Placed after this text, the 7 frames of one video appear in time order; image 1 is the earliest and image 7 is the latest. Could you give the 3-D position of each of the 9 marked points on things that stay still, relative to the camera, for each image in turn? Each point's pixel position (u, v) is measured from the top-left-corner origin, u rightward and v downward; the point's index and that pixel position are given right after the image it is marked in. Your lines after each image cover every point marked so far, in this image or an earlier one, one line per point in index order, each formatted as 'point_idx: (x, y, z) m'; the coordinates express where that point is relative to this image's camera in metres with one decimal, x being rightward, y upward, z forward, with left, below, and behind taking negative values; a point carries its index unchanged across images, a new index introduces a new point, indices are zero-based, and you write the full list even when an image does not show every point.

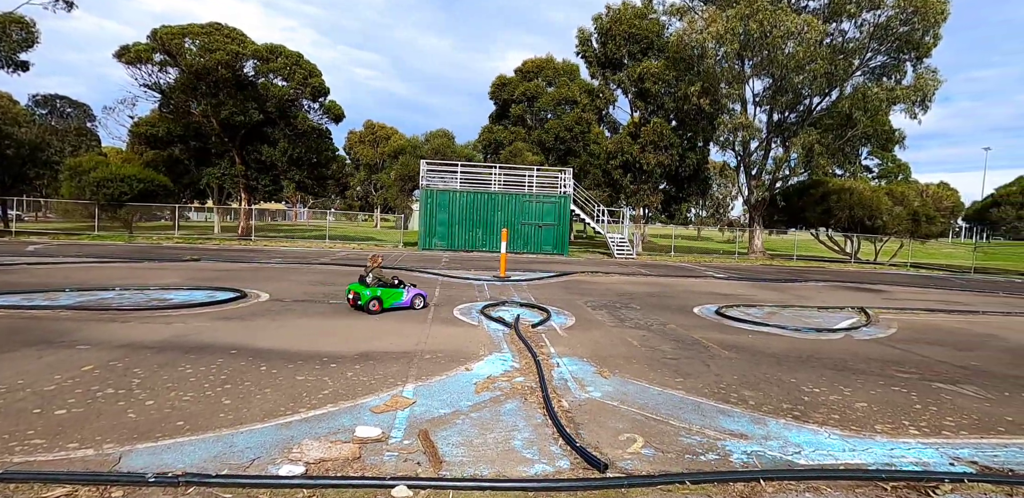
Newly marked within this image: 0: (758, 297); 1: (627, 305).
0: (+5.8, -1.1, +11.9) m
1: (+2.2, -1.1, +9.7) m
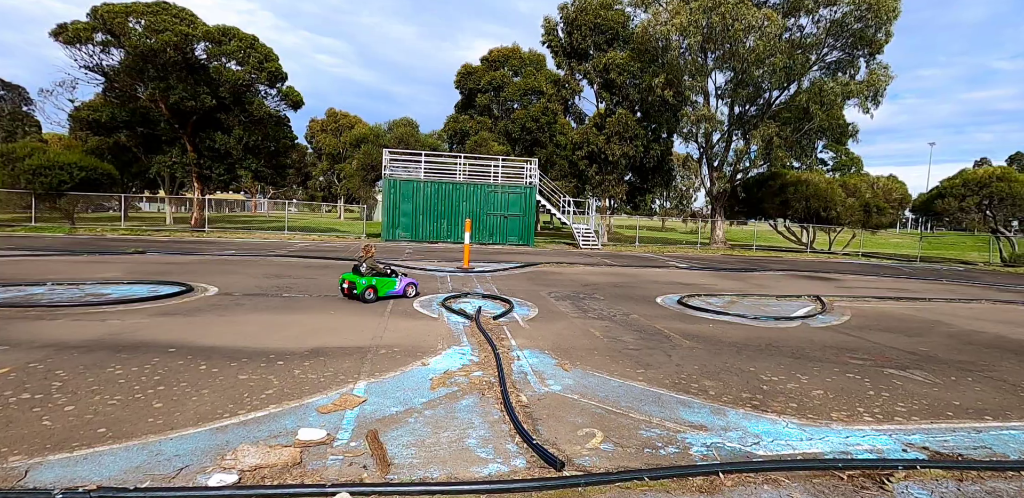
0: (+5.0, -0.9, +12.1) m
1: (+1.5, -0.9, +9.7) m
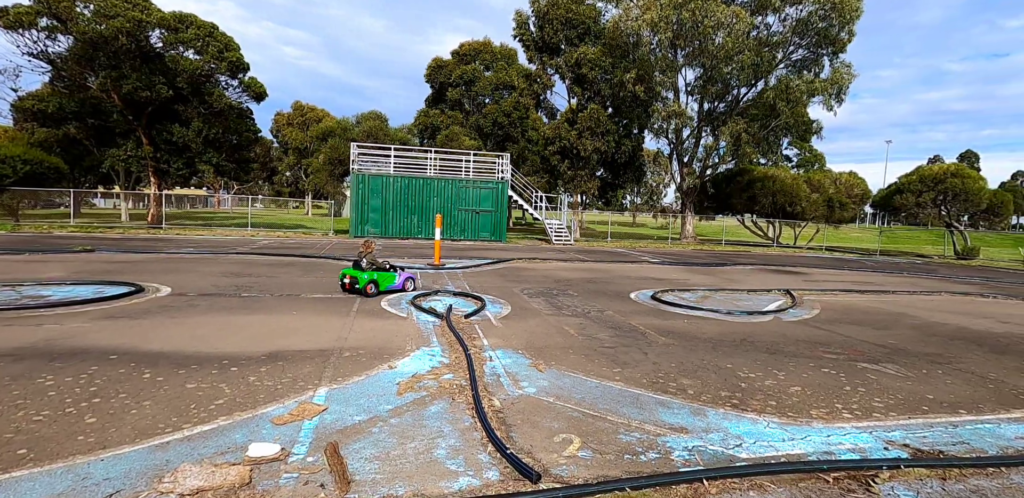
0: (+4.3, -0.8, +12.1) m
1: (+1.0, -0.8, +9.5) m
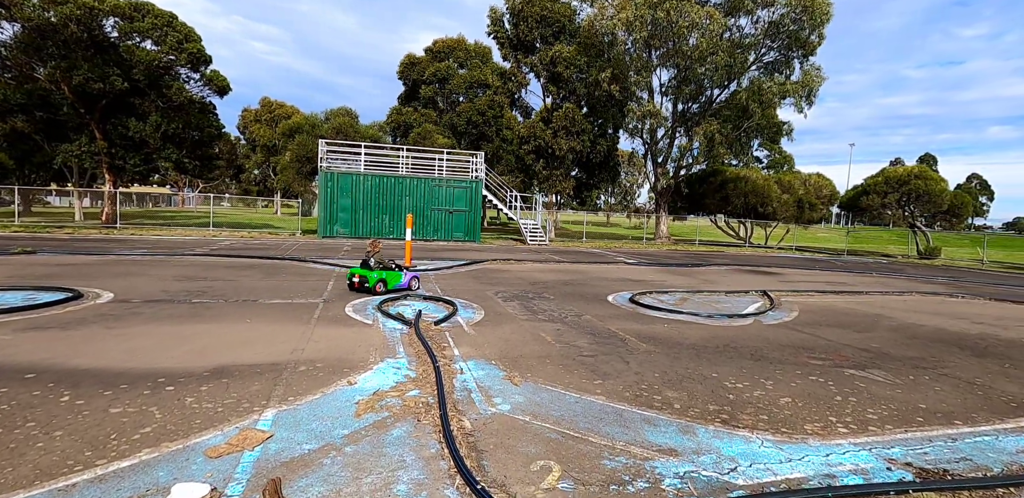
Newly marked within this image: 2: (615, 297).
0: (+3.7, -0.8, +11.9) m
1: (+0.5, -0.8, +9.2) m
2: (+2.0, -0.9, +9.5) m
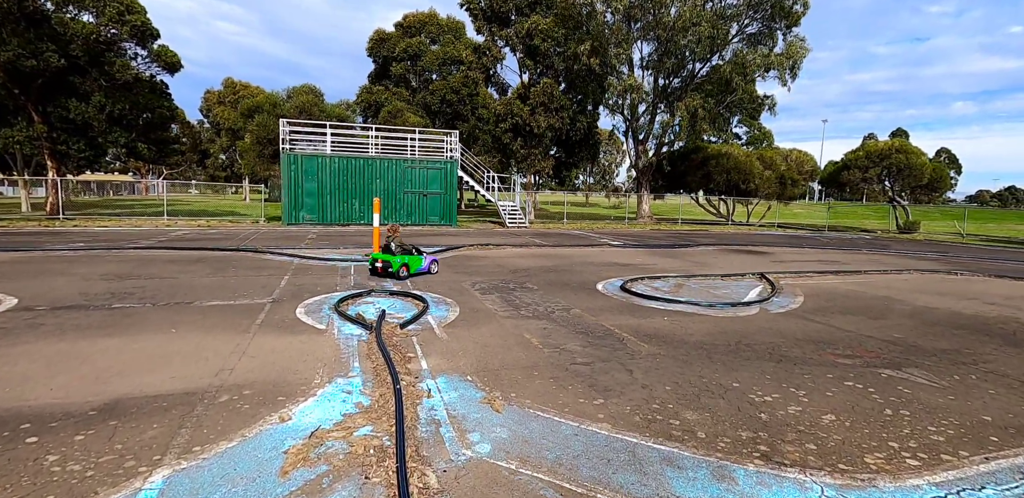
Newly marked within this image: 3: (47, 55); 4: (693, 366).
0: (+3.3, -0.4, +11.1) m
1: (+0.2, -0.6, +8.3) m
2: (+1.6, -0.6, +8.7) m
3: (-18.7, +7.8, +20.1) m
4: (+1.6, -1.1, +4.5) m
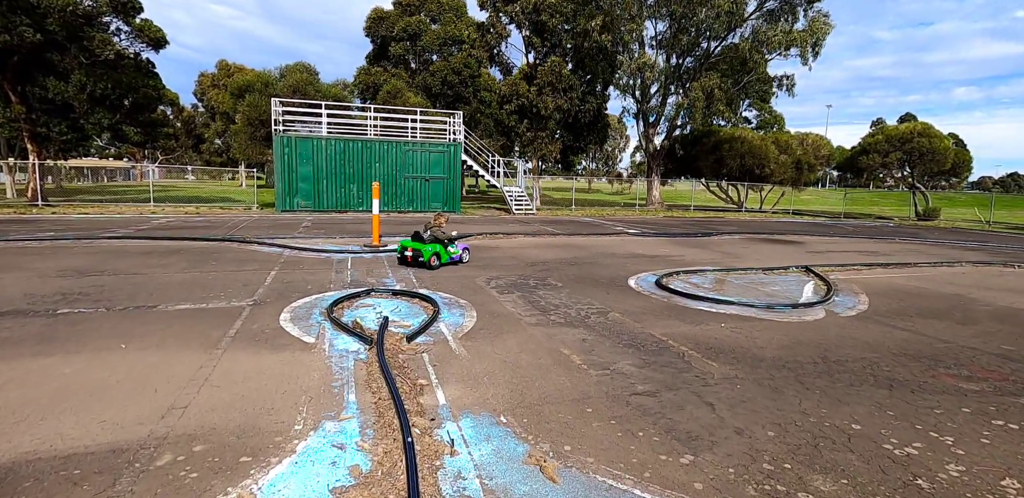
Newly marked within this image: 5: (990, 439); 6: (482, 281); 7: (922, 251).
0: (+3.5, -0.2, +10.0) m
1: (+0.5, -0.5, +7.2) m
2: (+1.9, -0.5, +7.6) m
3: (-18.5, +8.3, +18.8) m
4: (+1.9, -1.0, +3.5) m
5: (+2.9, -1.2, +3.1) m
6: (-0.4, -0.5, +6.9) m
7: (+10.3, -0.1, +12.5) m
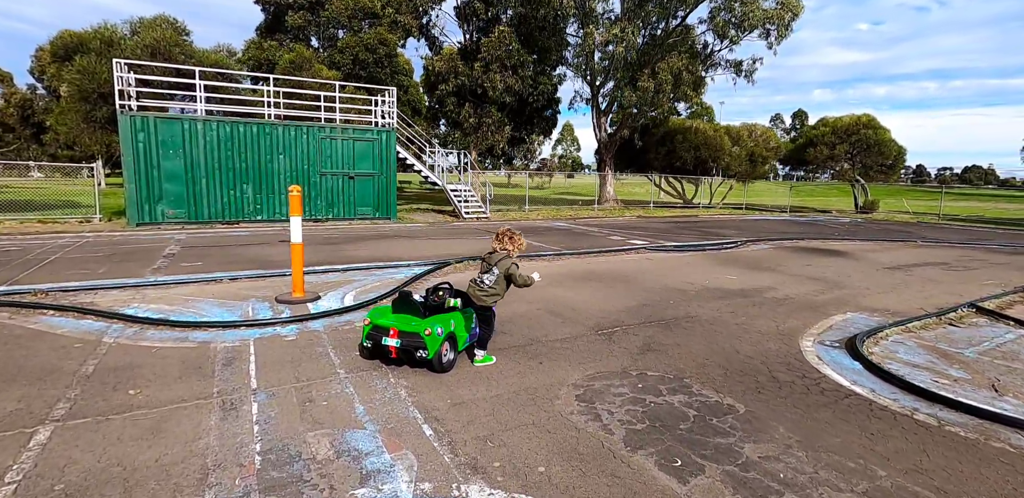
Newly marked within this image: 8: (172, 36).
0: (+3.8, -0.6, +6.8) m
1: (+1.3, -1.0, +3.4) m
2: (+2.6, -1.0, +4.1) m
3: (-19.7, +7.2, +11.3) m
4: (+3.4, -1.6, +0.1) m
5: (+4.5, -1.6, -0.2) m
6: (+0.5, -1.0, +3.0) m
7: (+10.0, -0.2, +10.4) m
8: (-12.7, +7.8, +19.1) m
